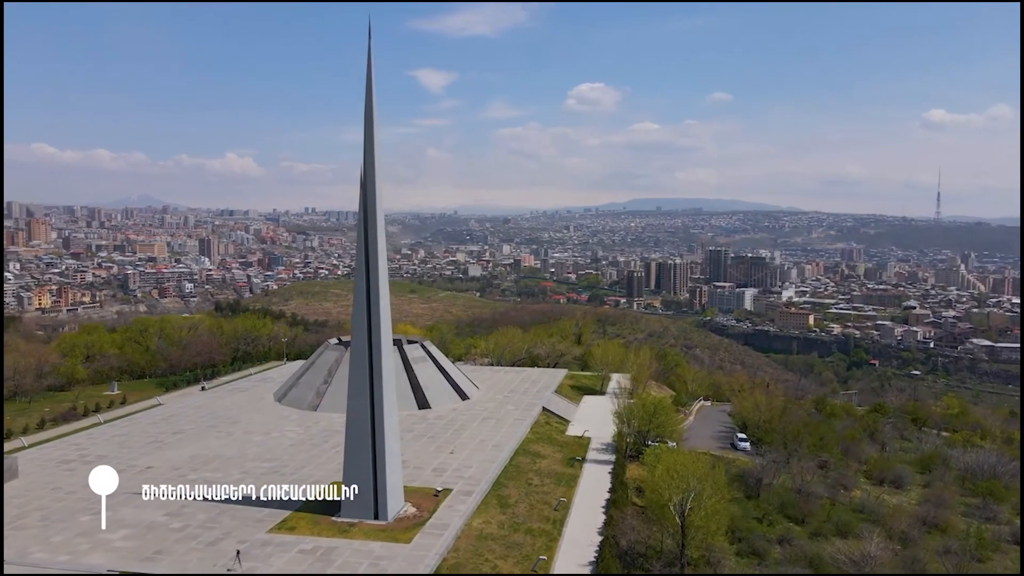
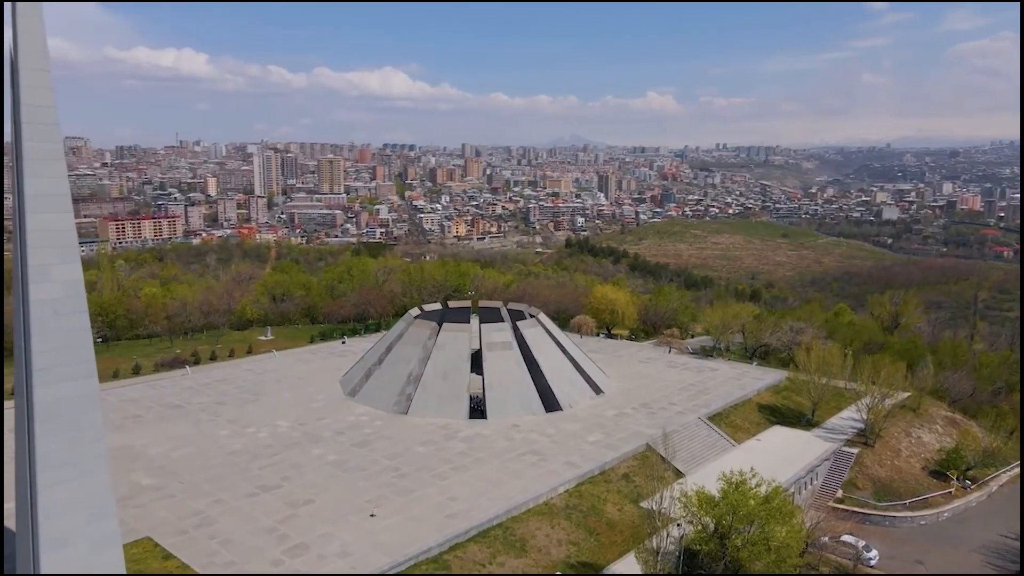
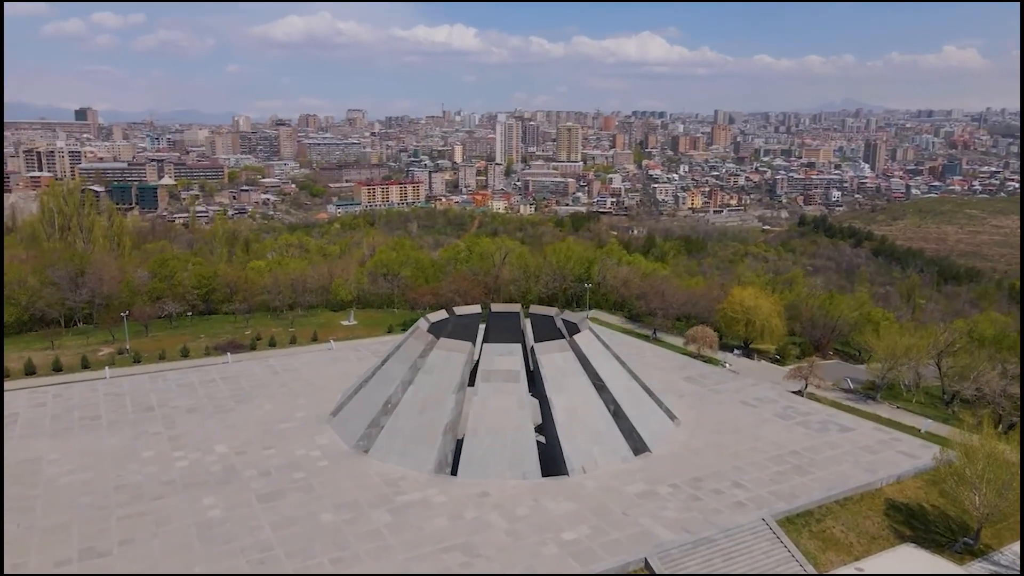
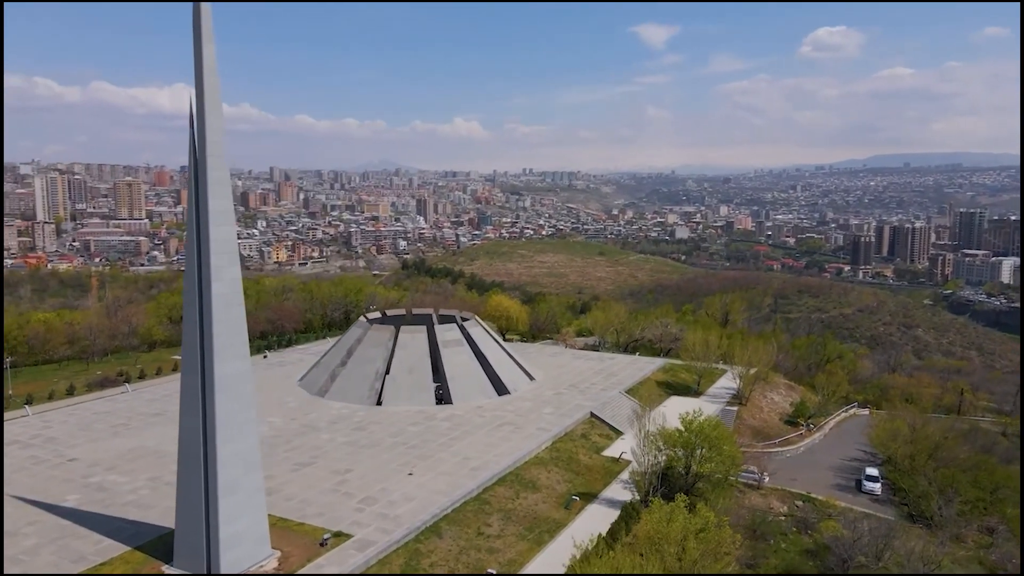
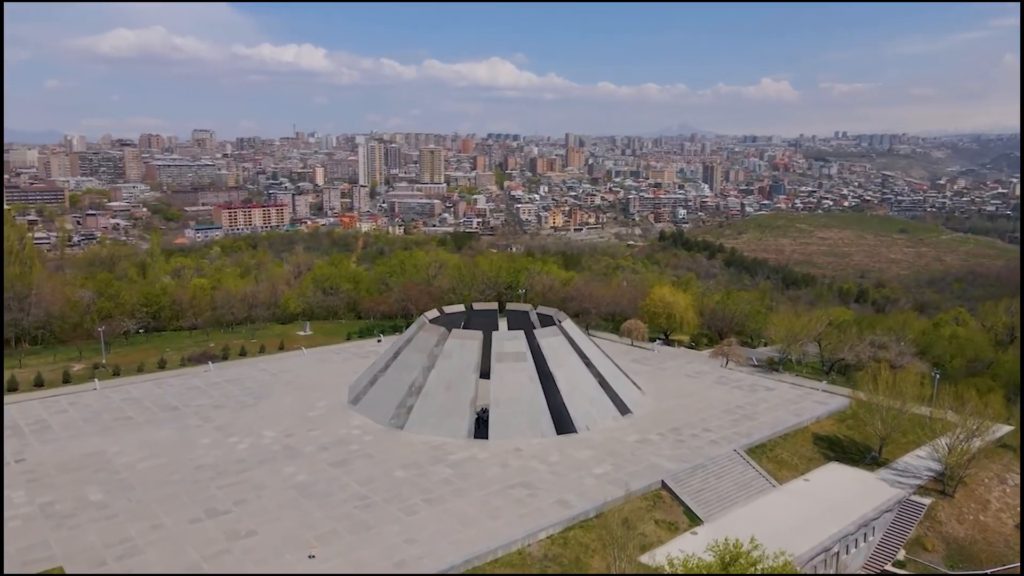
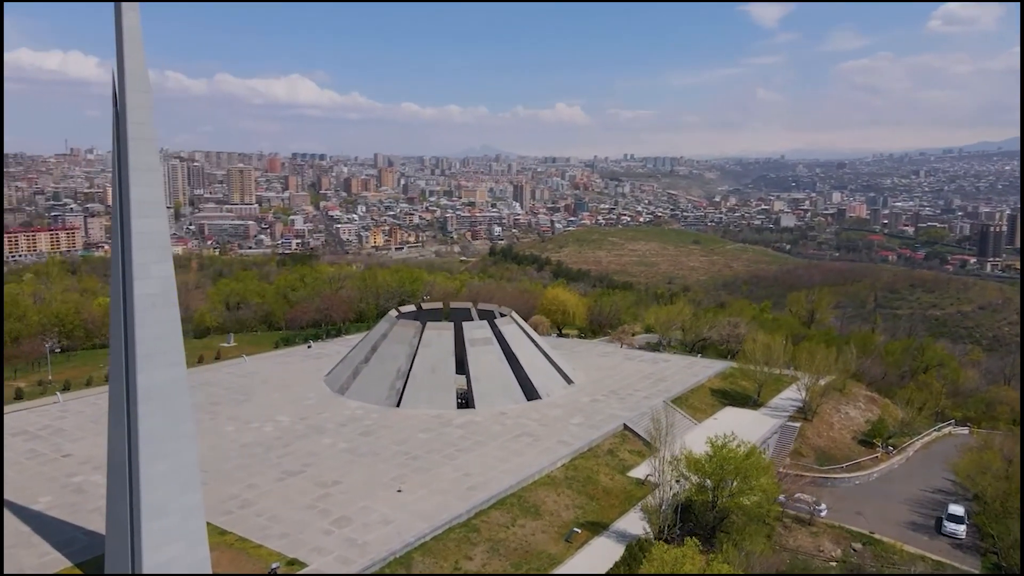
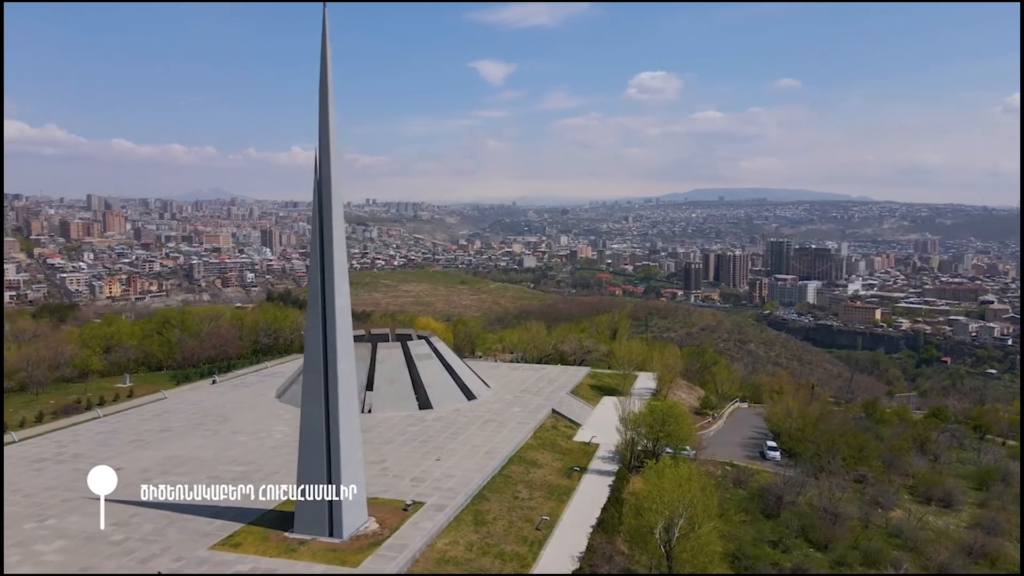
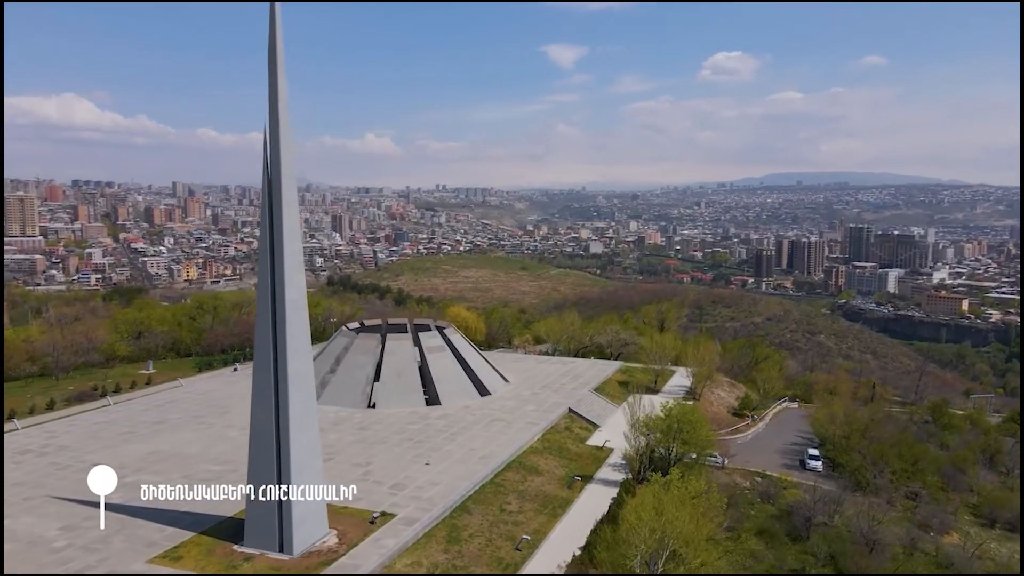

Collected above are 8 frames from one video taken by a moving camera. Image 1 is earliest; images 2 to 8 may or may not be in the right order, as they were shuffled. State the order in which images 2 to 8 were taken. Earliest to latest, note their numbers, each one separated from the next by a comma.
7, 8, 4, 6, 2, 5, 3
